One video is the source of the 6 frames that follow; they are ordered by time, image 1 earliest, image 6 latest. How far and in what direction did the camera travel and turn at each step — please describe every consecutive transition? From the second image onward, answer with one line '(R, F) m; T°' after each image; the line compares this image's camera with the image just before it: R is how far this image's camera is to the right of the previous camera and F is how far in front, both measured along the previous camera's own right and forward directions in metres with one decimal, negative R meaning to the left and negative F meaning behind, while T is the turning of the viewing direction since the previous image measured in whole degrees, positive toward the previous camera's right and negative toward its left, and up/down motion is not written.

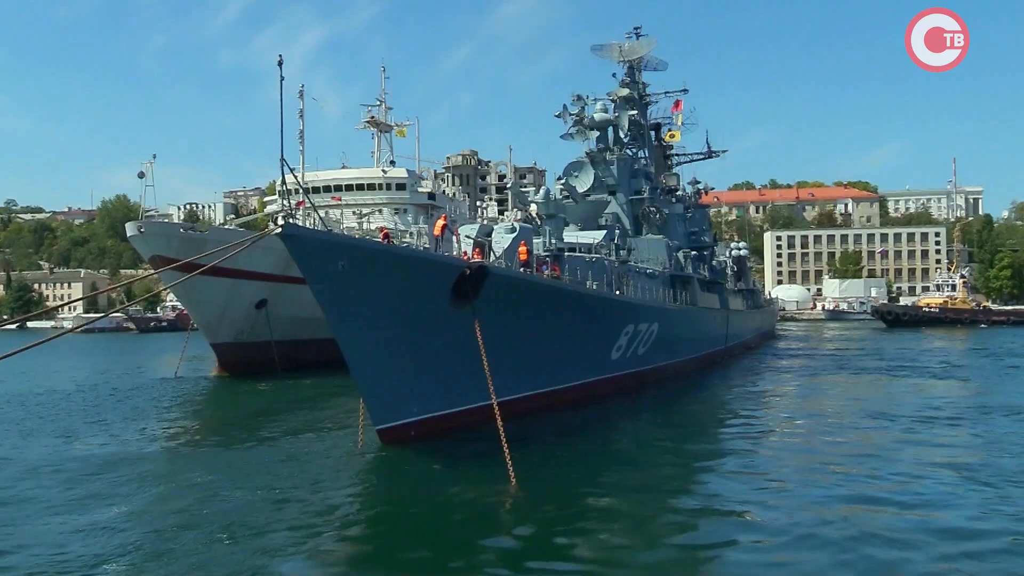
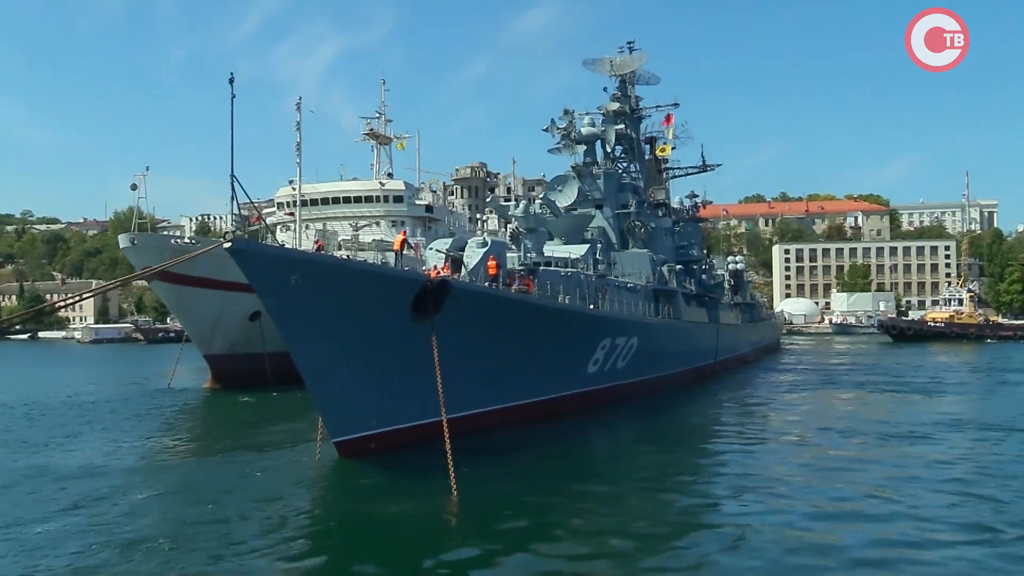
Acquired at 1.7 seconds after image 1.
(+0.7, 0.0) m; -2°
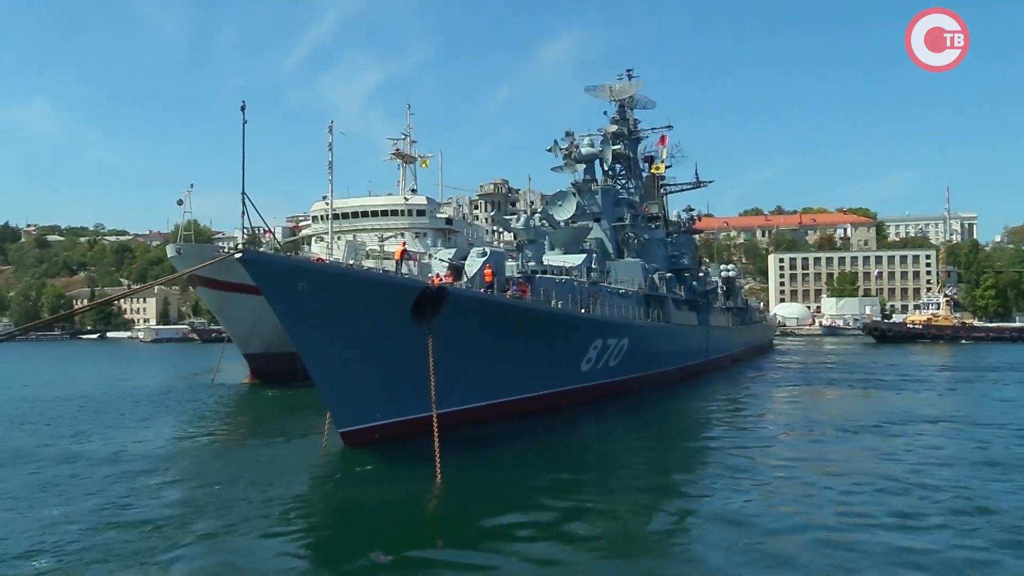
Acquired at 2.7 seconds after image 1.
(+0.1, -1.6) m; -1°
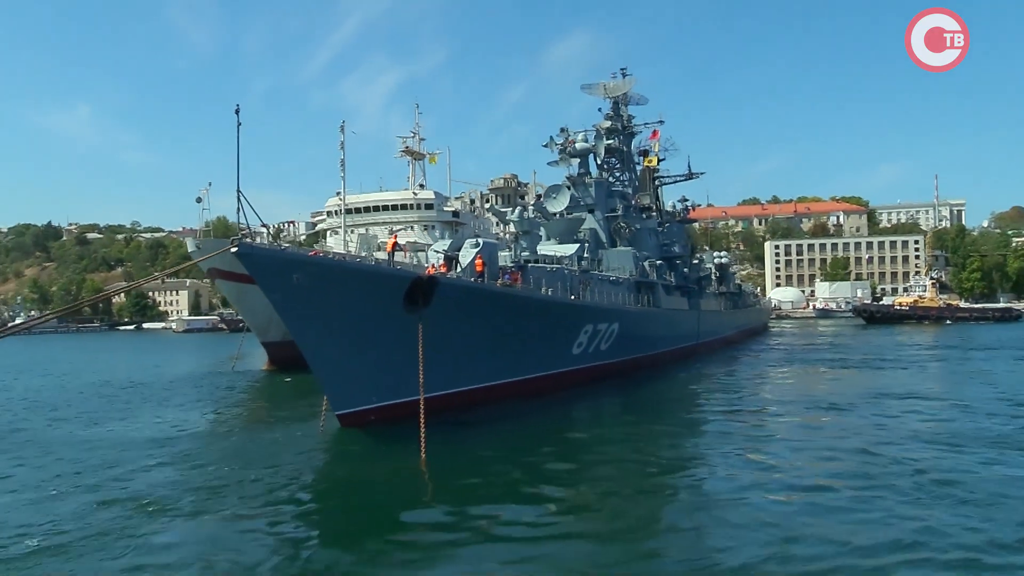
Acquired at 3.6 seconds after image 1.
(+0.3, -1.0) m; -1°
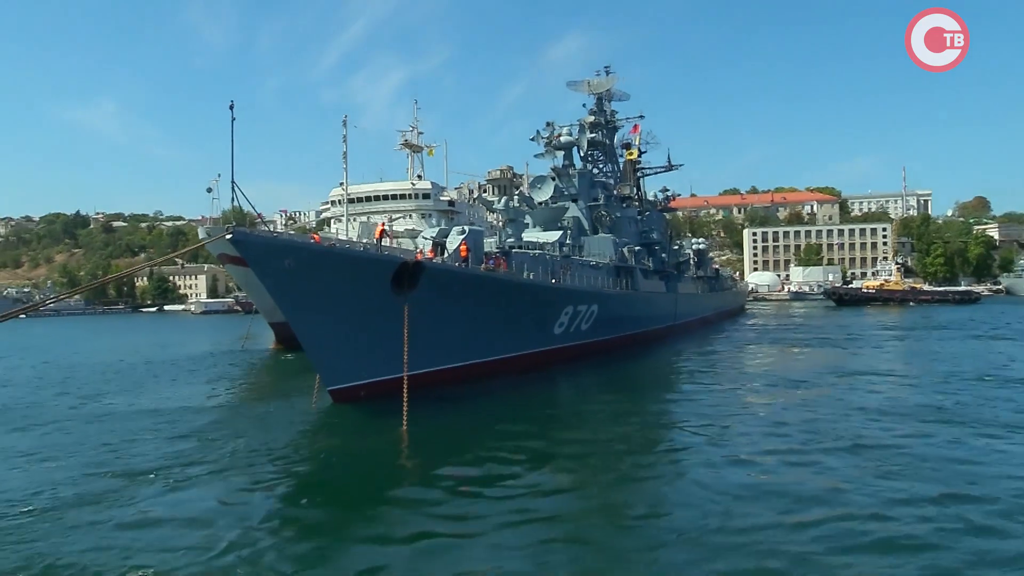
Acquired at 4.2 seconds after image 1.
(+0.1, -1.3) m; 0°
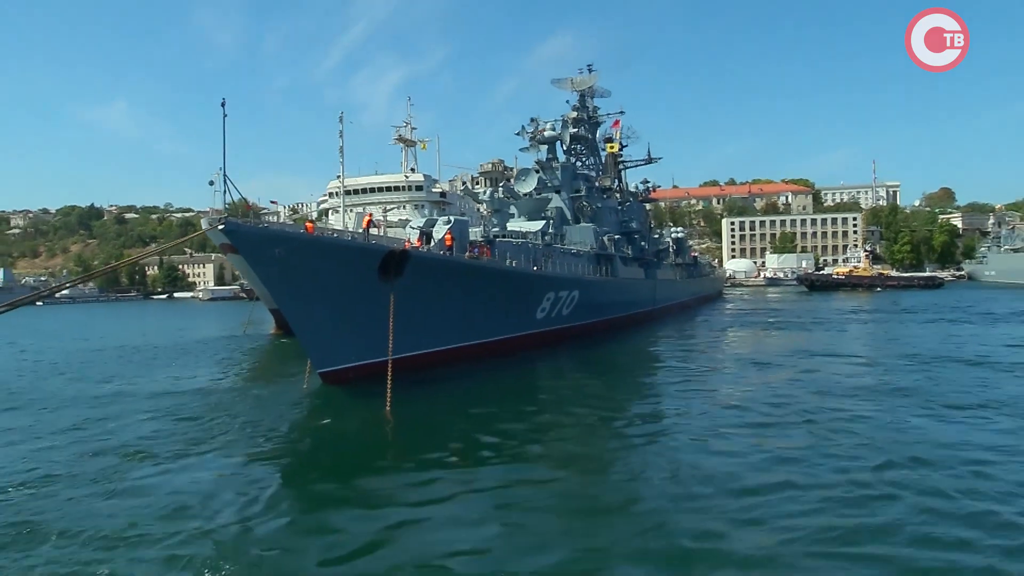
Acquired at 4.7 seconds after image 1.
(+0.1, -1.1) m; 0°
